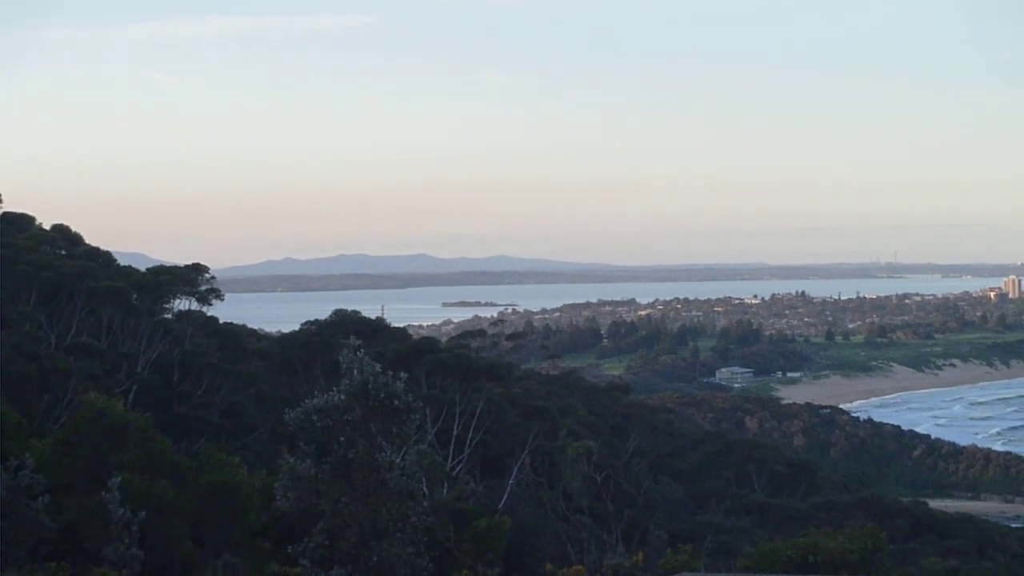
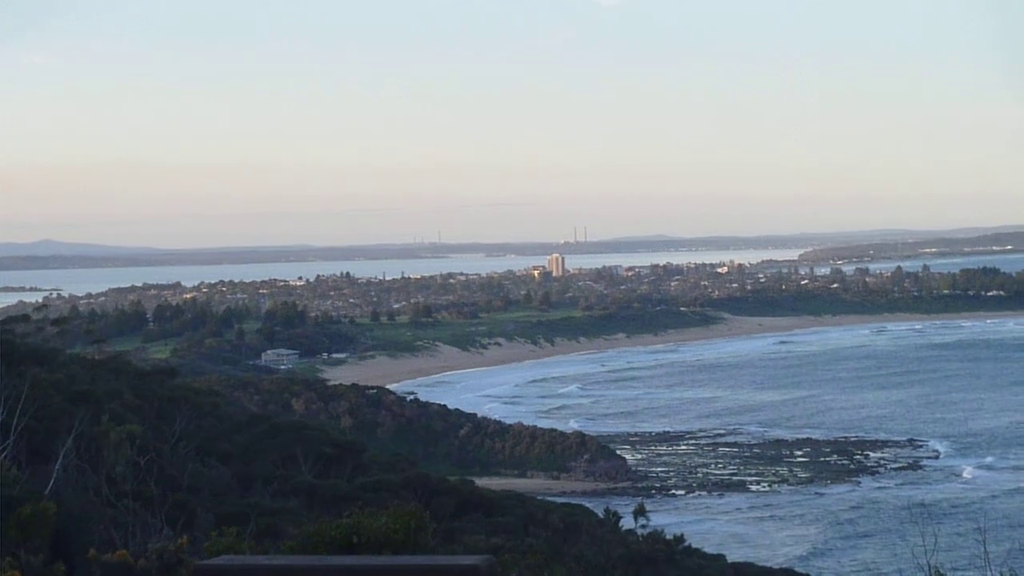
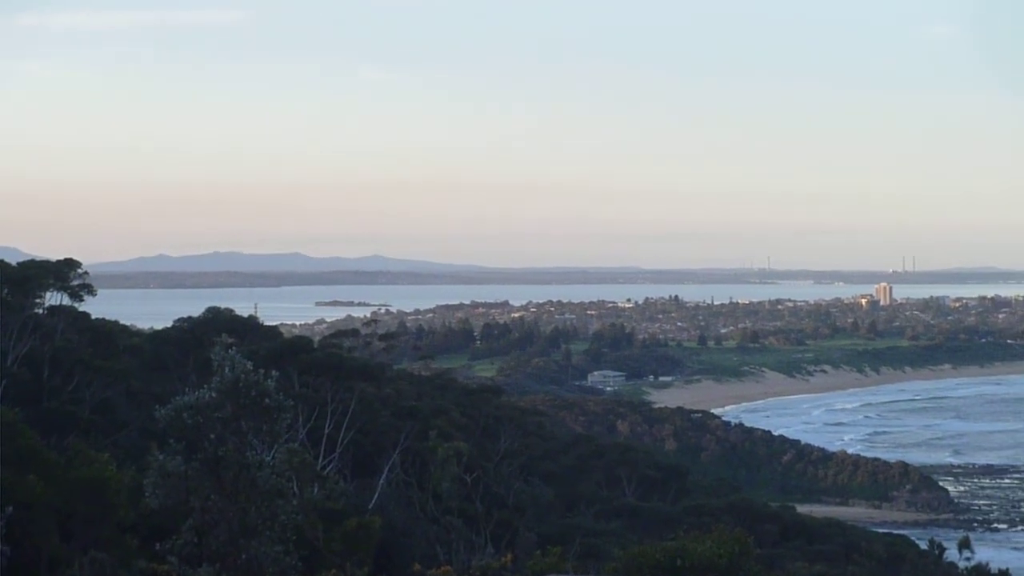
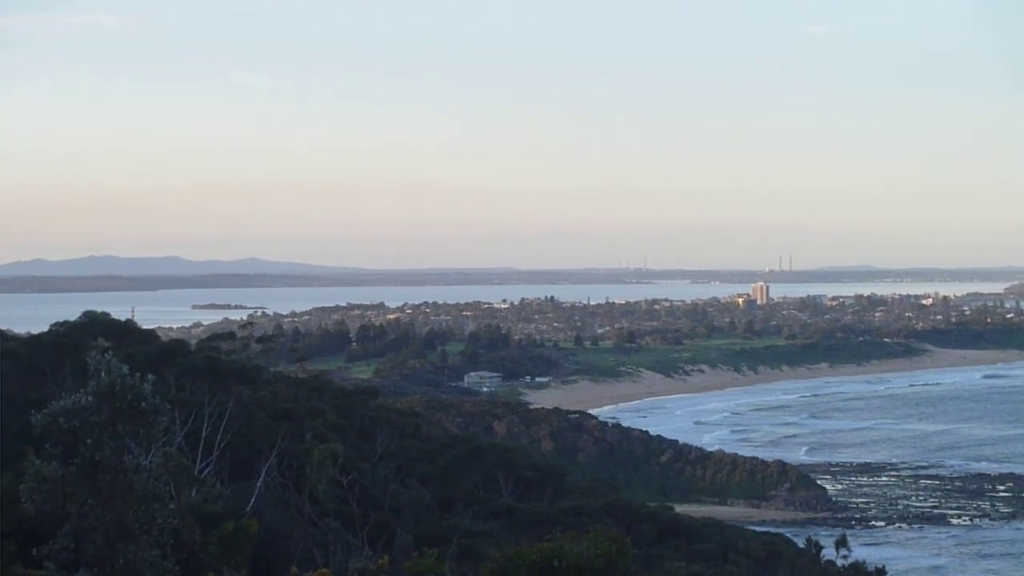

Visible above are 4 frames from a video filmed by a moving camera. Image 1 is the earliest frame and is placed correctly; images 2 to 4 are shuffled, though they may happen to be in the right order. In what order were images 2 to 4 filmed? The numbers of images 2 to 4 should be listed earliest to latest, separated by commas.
3, 4, 2
